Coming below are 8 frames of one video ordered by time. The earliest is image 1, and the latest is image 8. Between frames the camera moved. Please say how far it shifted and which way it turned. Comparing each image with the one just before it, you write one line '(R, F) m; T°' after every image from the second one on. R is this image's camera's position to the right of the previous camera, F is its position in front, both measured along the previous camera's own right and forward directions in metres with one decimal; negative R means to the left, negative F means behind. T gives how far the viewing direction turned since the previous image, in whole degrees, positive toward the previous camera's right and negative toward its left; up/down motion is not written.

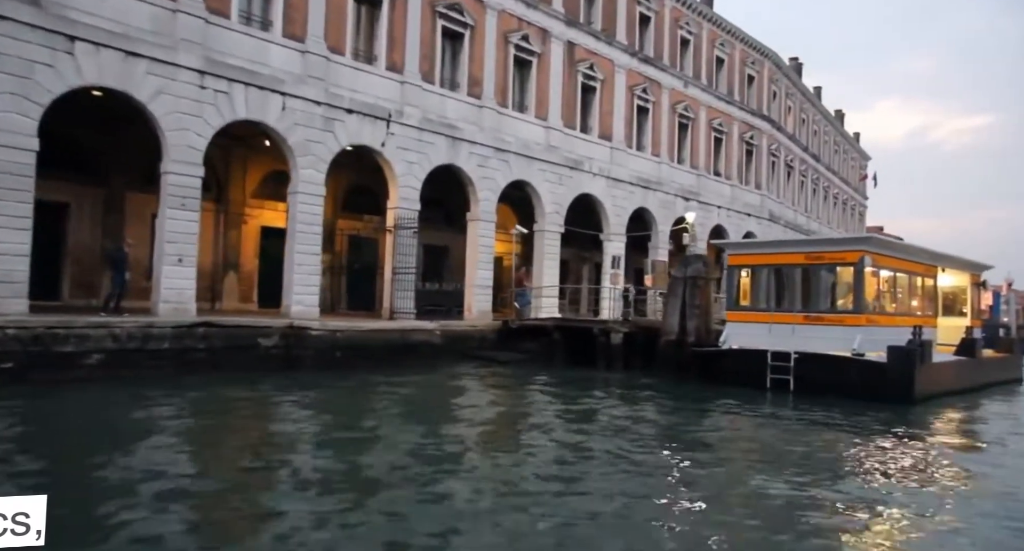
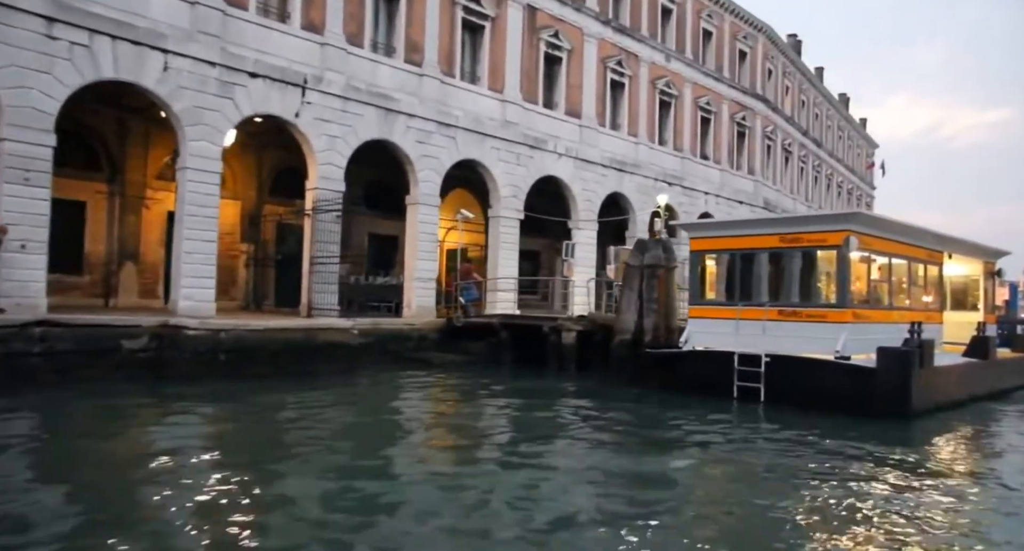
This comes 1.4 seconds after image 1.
(+1.6, +2.4) m; -1°
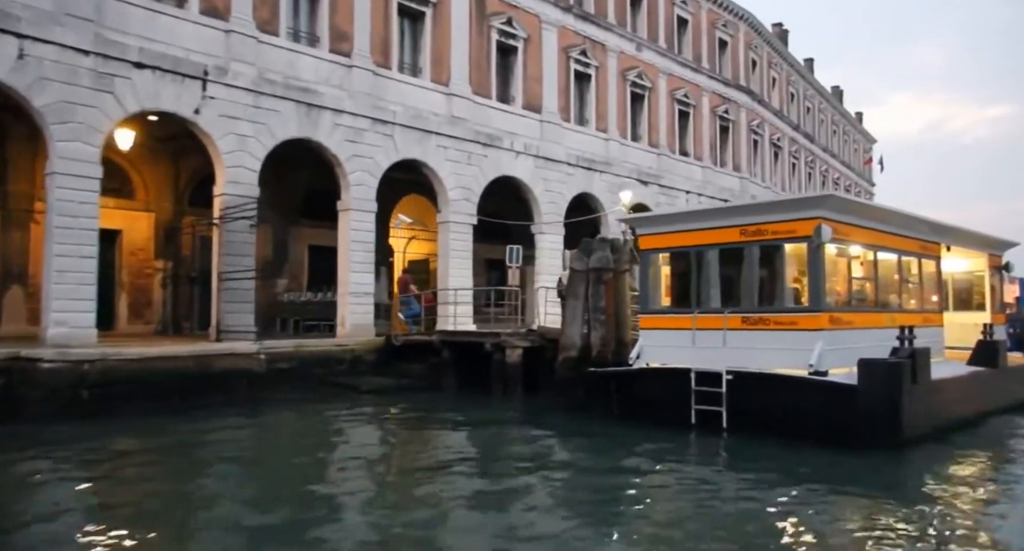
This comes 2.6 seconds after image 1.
(+1.3, +1.9) m; 0°
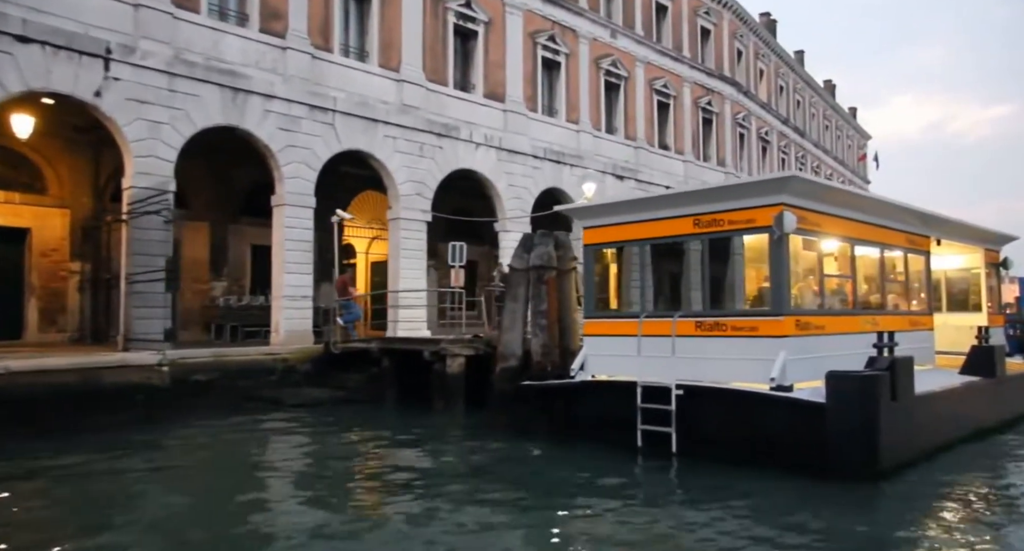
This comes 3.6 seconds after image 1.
(+1.0, +1.4) m; 0°
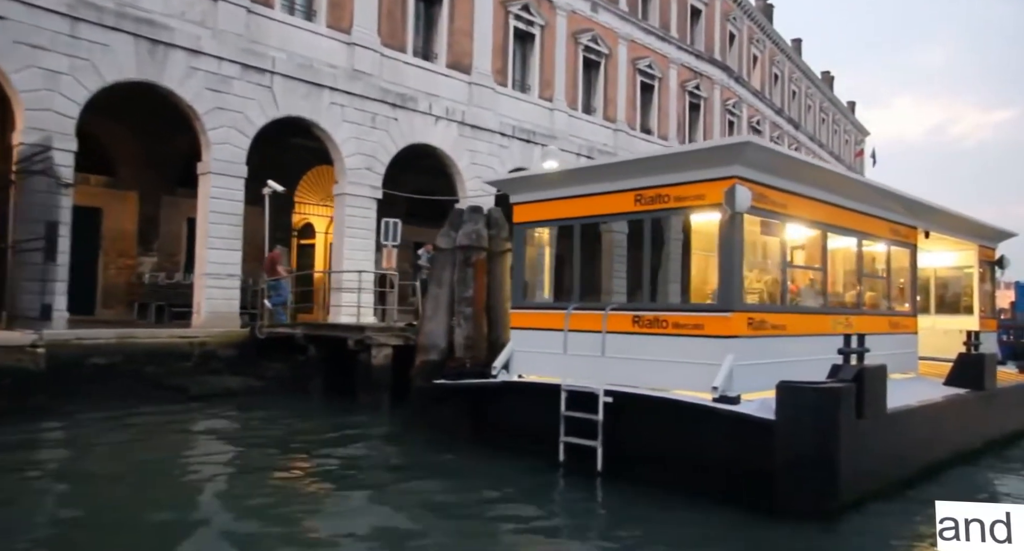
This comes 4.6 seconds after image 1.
(+0.9, +1.3) m; 0°
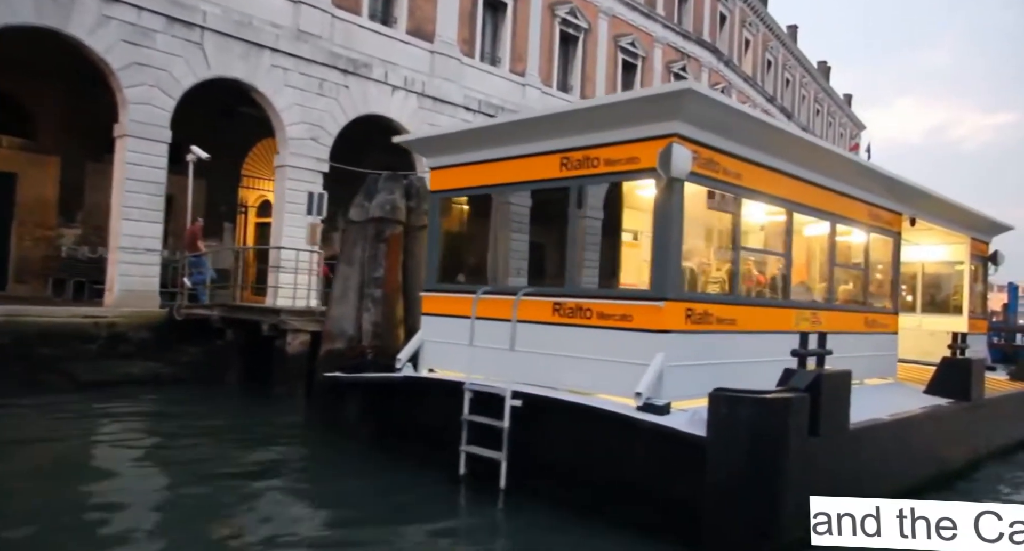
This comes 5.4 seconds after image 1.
(+0.8, +1.2) m; 0°
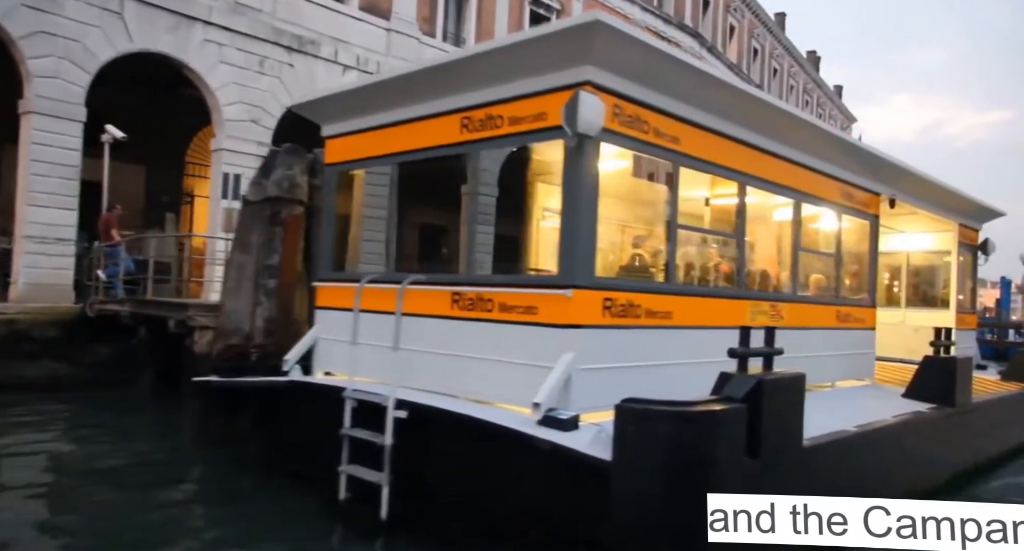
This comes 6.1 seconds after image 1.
(+0.7, +1.0) m; 0°
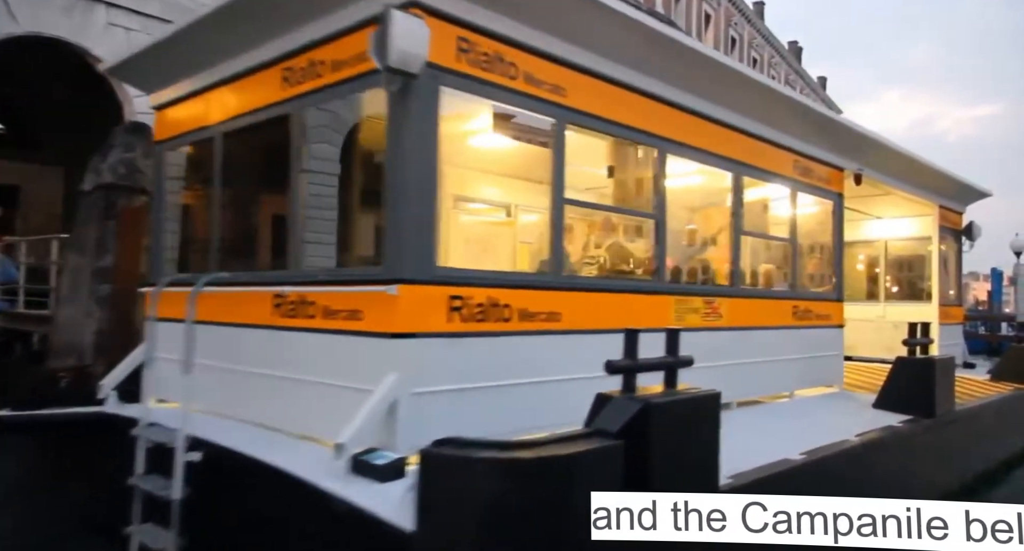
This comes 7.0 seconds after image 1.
(+0.8, +1.1) m; 0°
